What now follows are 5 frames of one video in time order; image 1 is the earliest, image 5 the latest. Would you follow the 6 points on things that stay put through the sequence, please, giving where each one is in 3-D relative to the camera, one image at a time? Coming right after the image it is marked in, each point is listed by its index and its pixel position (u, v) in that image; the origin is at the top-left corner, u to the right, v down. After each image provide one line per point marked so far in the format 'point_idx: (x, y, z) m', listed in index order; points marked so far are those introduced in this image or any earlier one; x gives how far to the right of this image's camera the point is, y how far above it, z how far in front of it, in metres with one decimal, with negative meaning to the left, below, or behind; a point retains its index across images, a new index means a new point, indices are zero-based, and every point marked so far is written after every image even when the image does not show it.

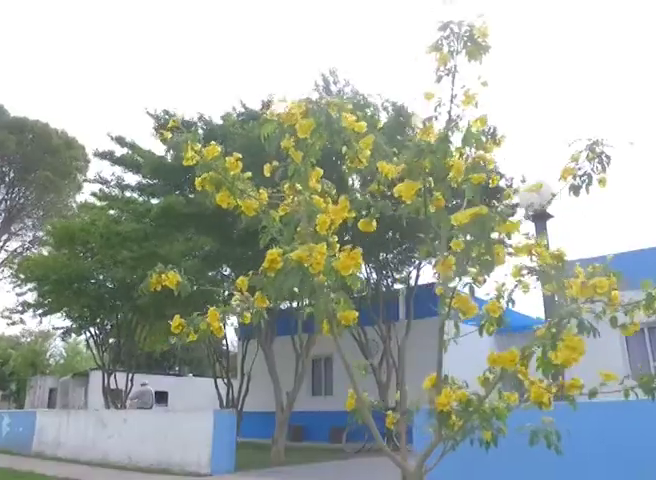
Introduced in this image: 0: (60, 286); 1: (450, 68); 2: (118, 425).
0: (-6.8, -1.1, +17.1) m
1: (+0.9, +1.2, +4.9) m
2: (-4.6, -4.1, +14.9) m
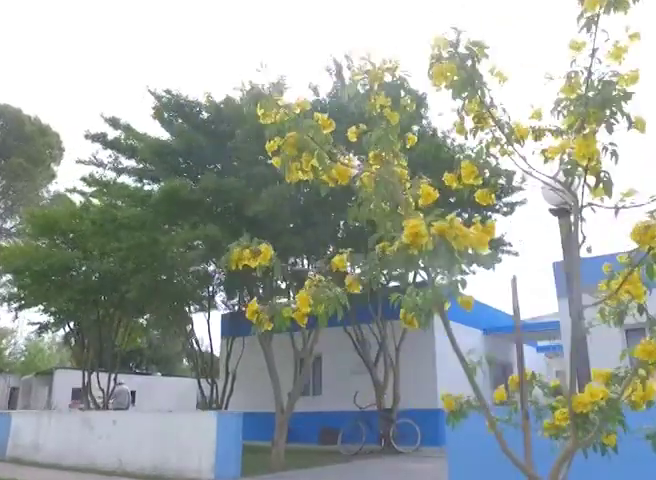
0: (-6.7, -0.8, +16.0) m
1: (+1.7, +1.4, +4.2) m
2: (-4.5, -3.9, +13.9) m
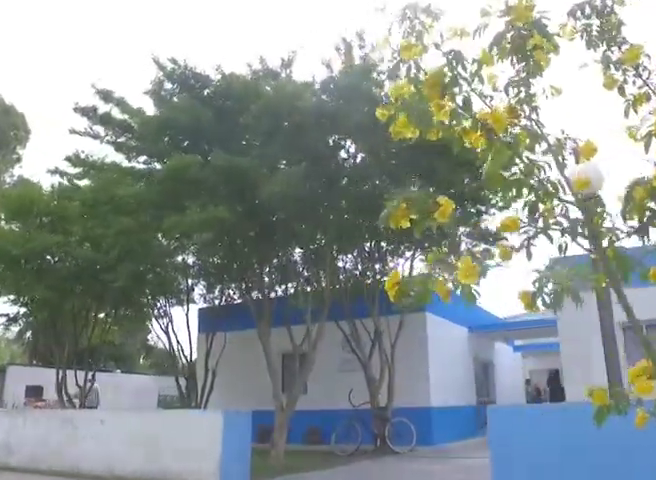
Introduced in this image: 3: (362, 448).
0: (-6.7, -0.5, +14.7) m
1: (+2.6, +1.6, +3.6) m
2: (-4.4, -3.5, +12.8) m
3: (+0.8, -5.0, +16.3) m
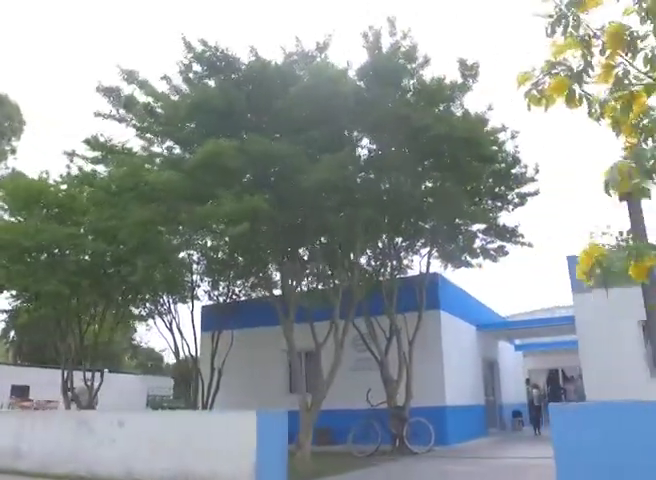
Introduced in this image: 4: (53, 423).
0: (-6.3, -0.3, +14.1) m
1: (+3.2, +1.7, +3.2) m
2: (-4.0, -3.4, +12.3) m
3: (+1.2, -4.9, +15.9) m
4: (-5.4, -3.6, +13.4) m
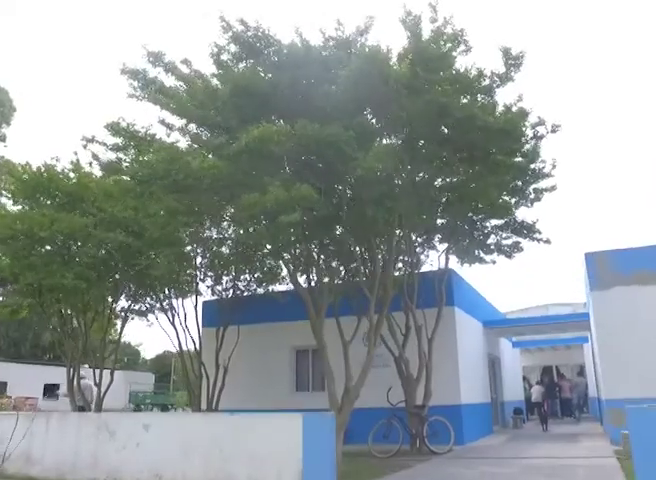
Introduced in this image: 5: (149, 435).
0: (-6.1, -0.2, +14.5) m
1: (+2.4, +1.7, +2.8) m
2: (-4.0, -3.3, +12.5) m
3: (+1.5, -4.8, +15.7) m
4: (-5.3, -3.5, +13.7) m
5: (-3.7, -3.3, +12.3) m
